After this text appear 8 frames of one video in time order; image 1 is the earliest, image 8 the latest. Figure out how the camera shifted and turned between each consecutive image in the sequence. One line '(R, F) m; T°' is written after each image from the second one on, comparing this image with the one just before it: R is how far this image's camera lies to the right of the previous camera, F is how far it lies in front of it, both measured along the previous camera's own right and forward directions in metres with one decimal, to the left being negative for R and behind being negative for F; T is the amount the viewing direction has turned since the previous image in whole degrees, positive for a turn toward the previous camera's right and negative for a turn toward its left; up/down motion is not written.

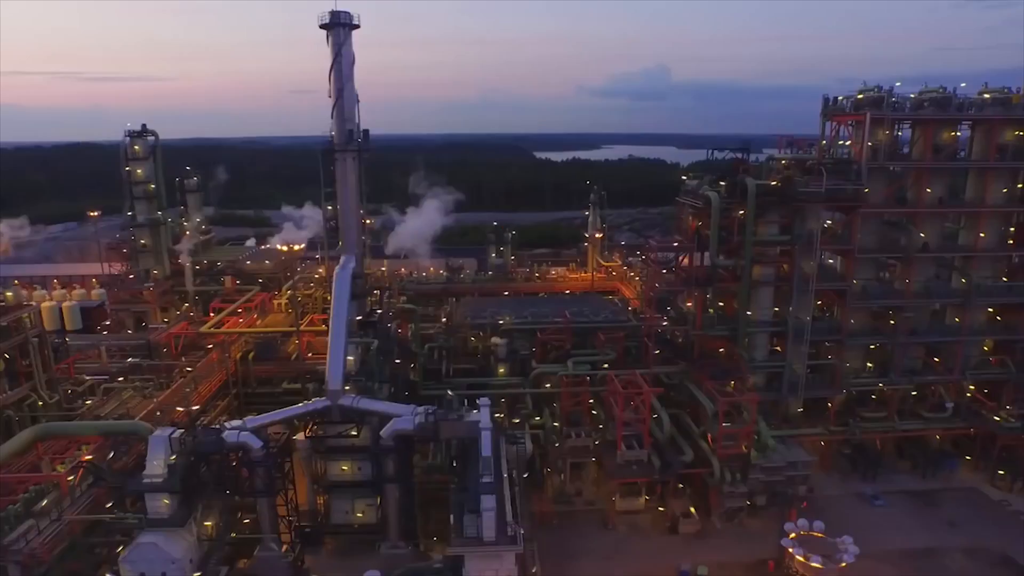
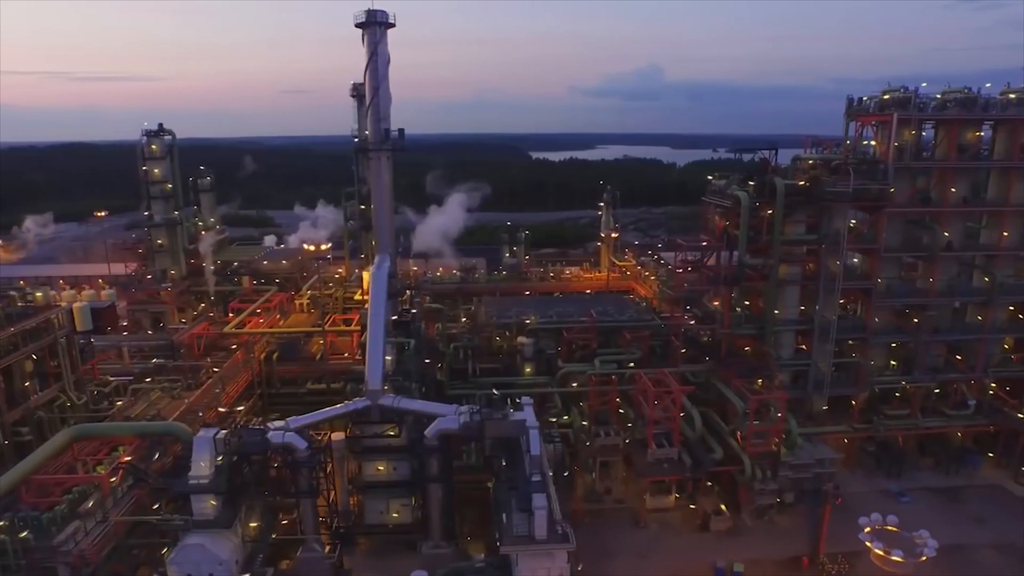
(-1.6, -0.1) m; +1°
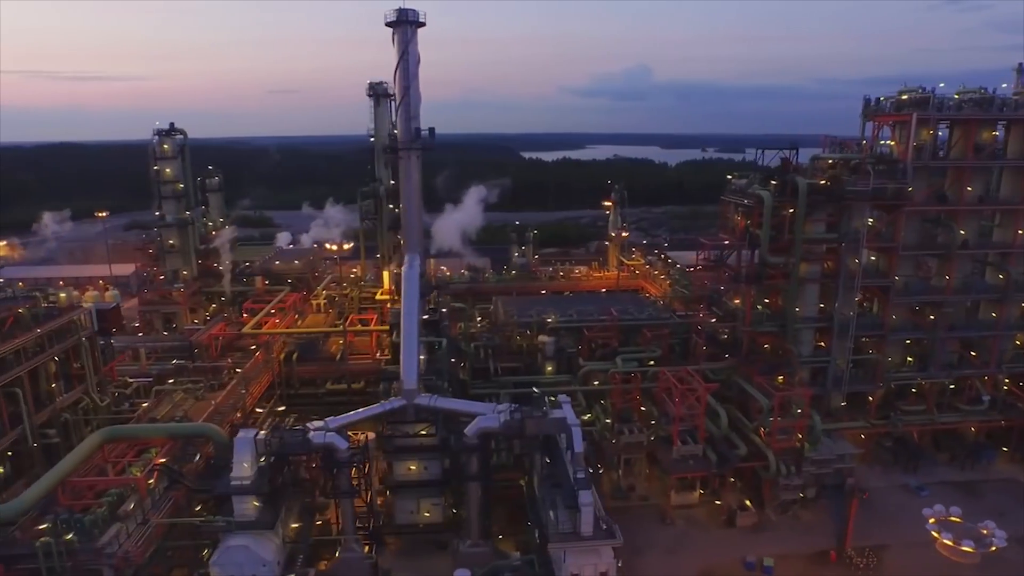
(-1.6, -0.1) m; +1°
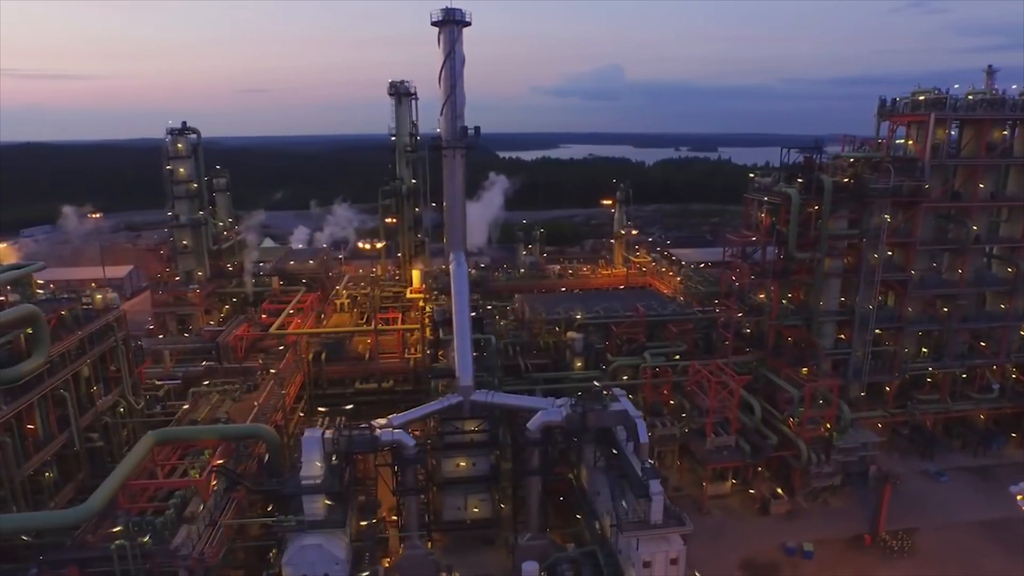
(-2.9, -0.3) m; +3°
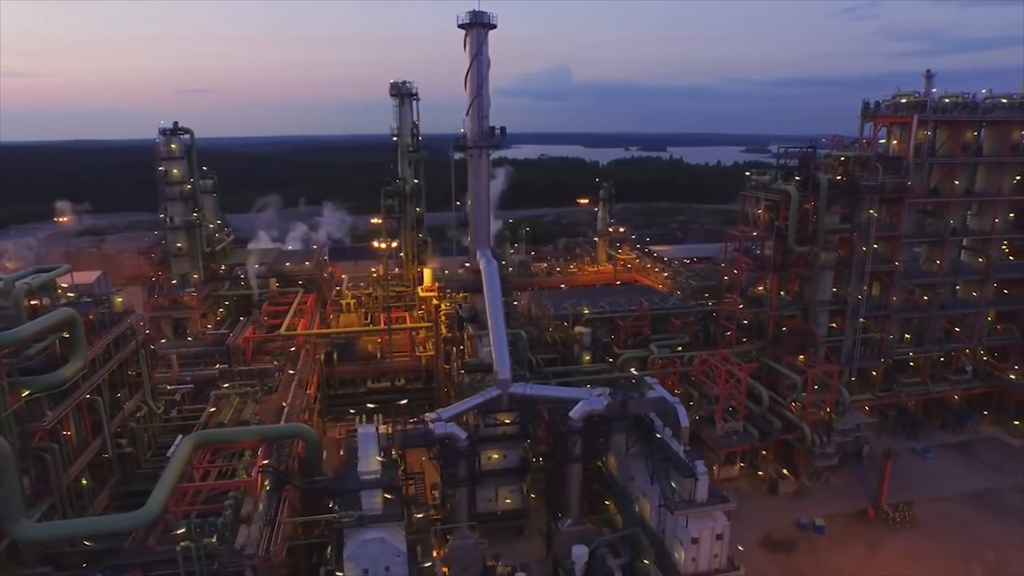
(-3.1, -0.6) m; +4°
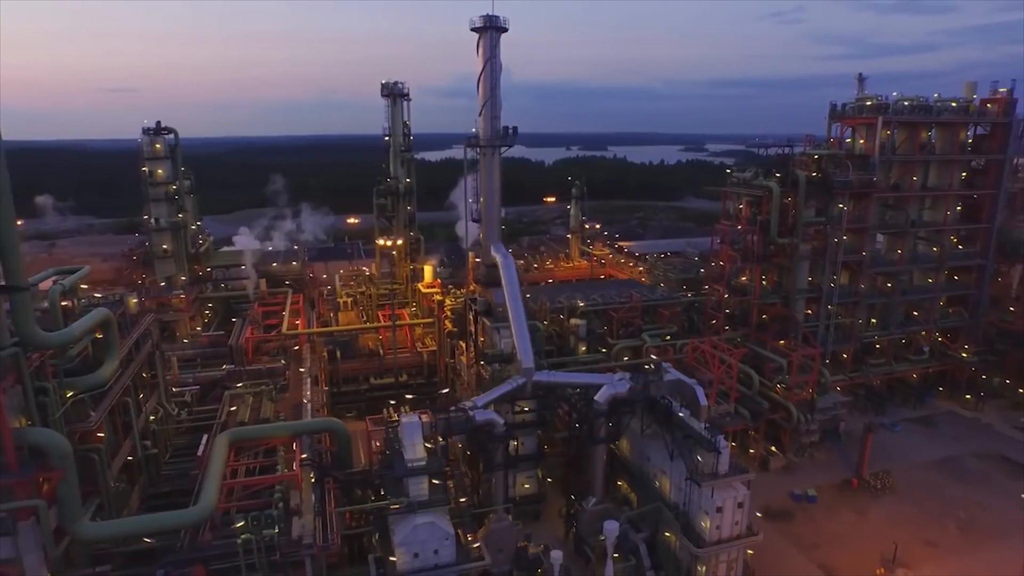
(-3.1, -0.9) m; +5°
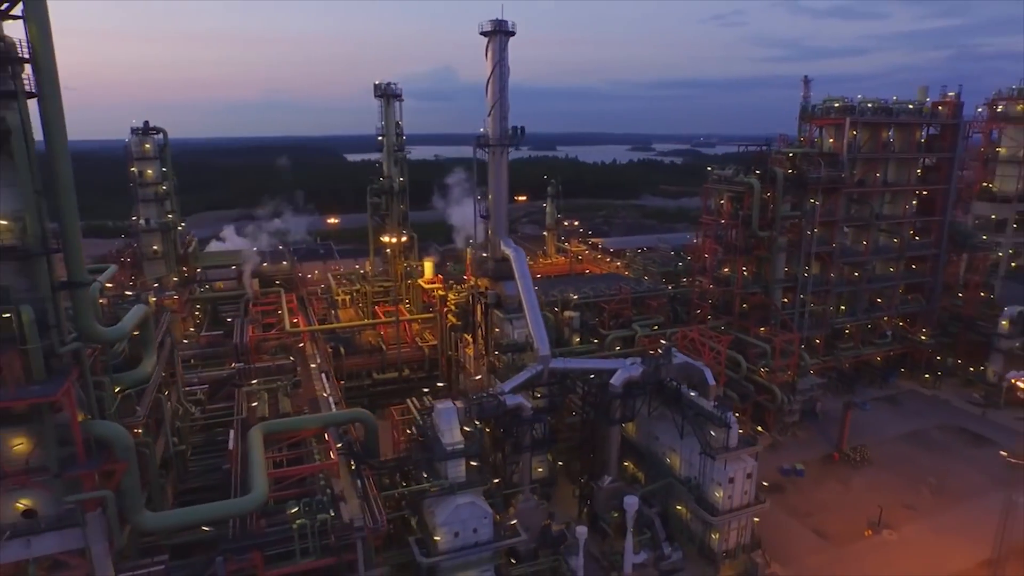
(-2.7, -1.1) m; +4°
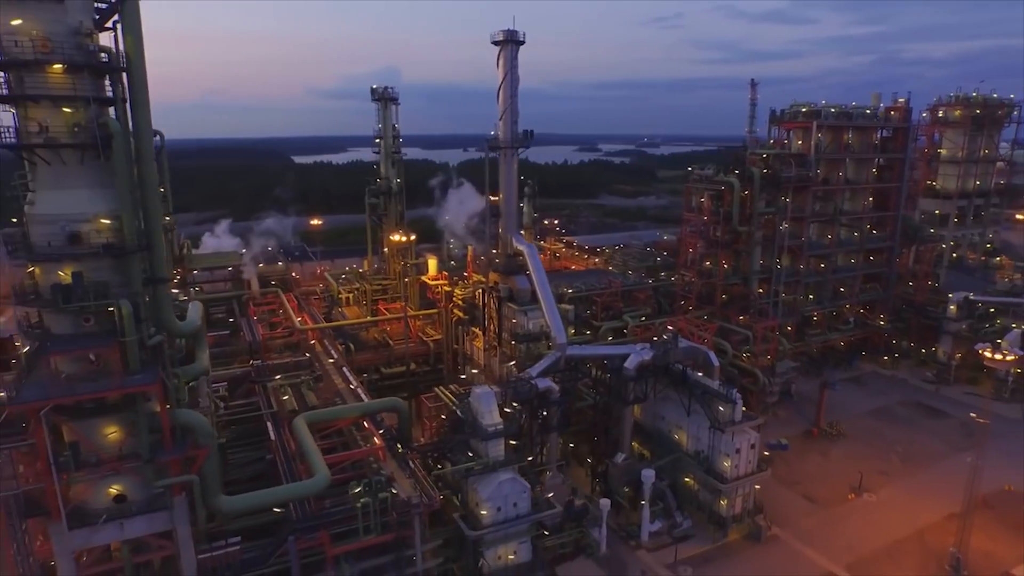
(-3.1, -1.7) m; +5°
